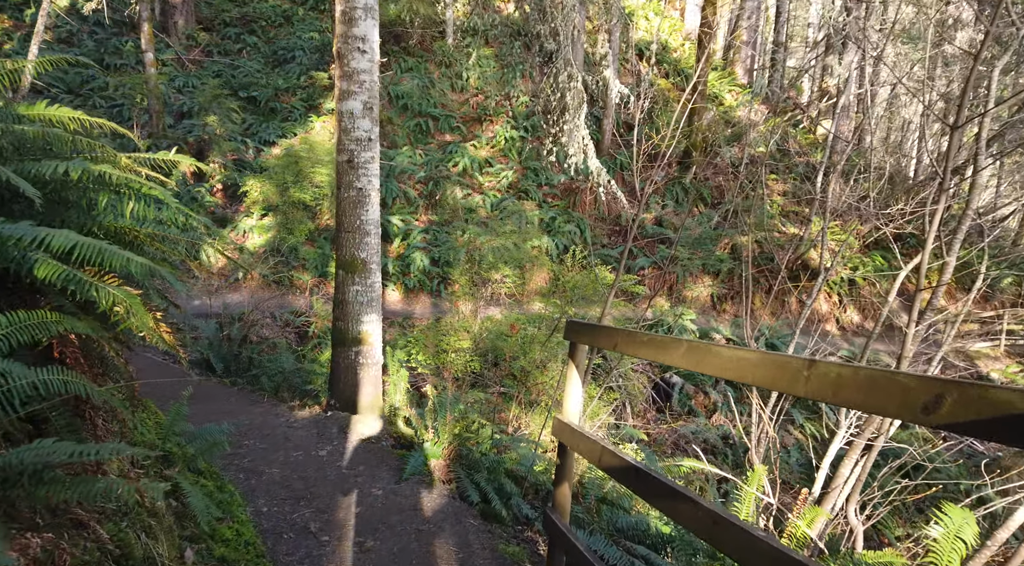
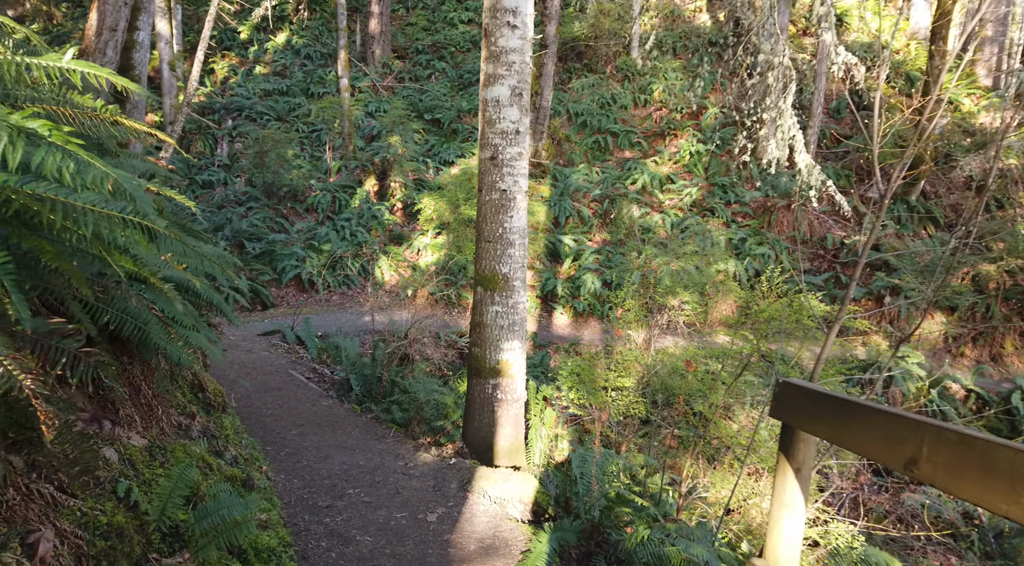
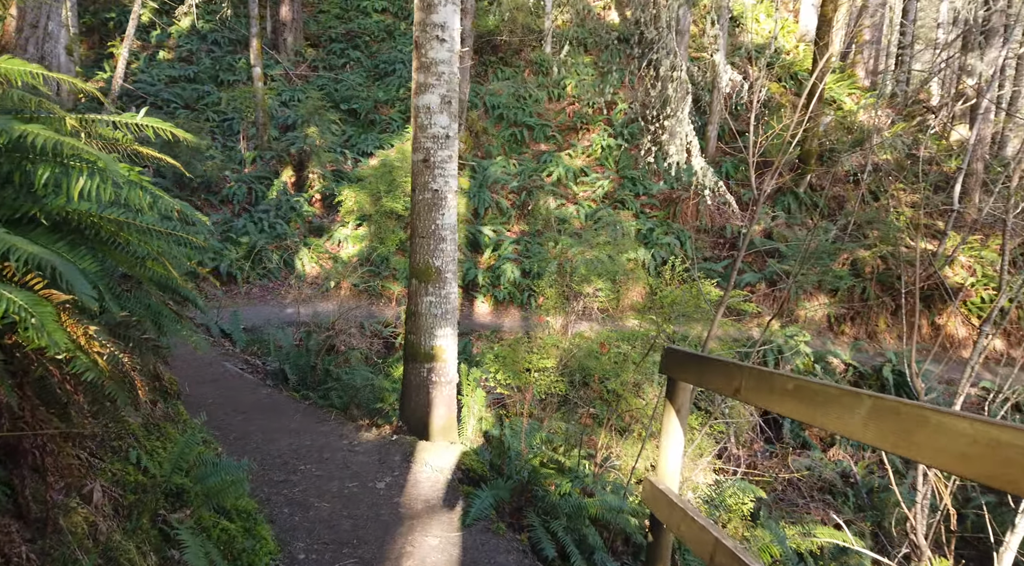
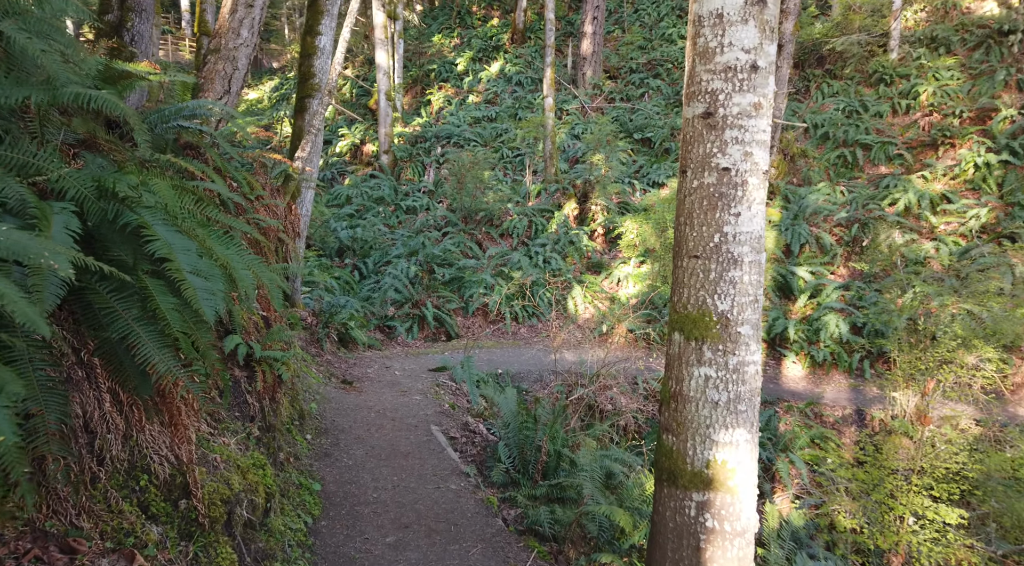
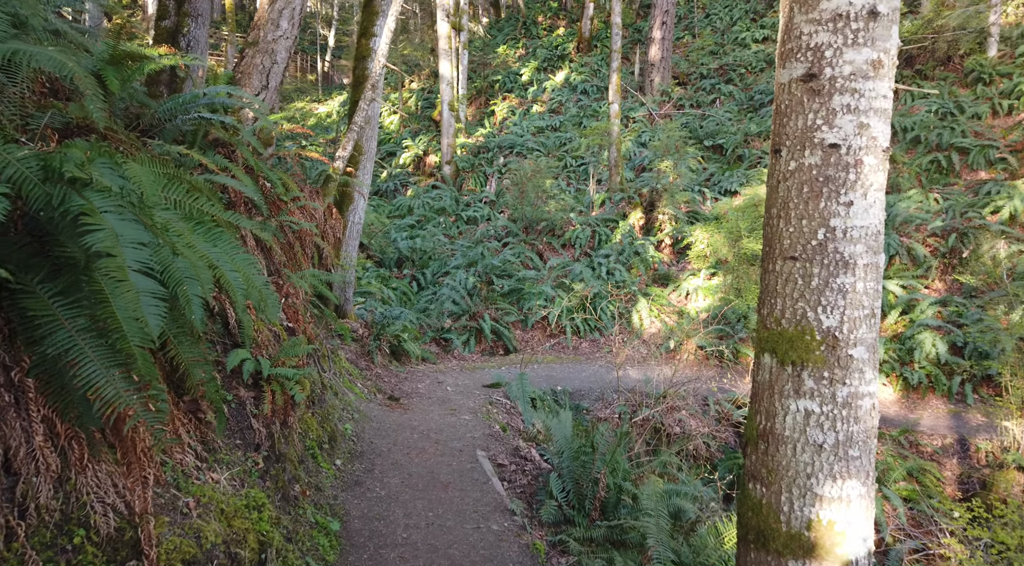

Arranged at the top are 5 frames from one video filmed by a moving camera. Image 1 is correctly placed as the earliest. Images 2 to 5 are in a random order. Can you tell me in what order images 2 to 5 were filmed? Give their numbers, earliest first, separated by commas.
3, 2, 4, 5
